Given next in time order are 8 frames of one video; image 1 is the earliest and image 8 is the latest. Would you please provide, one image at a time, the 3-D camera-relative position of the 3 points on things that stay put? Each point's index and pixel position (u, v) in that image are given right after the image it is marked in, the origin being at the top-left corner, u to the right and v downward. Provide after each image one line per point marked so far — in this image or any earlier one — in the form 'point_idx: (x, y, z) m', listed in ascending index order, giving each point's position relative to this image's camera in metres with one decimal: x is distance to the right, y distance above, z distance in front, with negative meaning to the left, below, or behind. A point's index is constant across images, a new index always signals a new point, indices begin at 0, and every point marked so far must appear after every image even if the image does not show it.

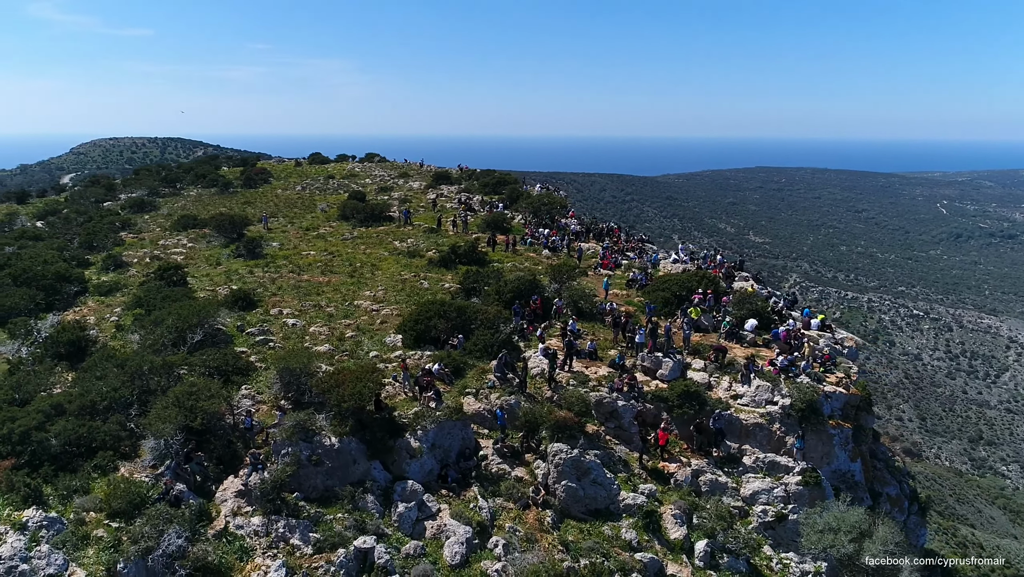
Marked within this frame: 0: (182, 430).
0: (-8.5, -3.6, +14.2) m
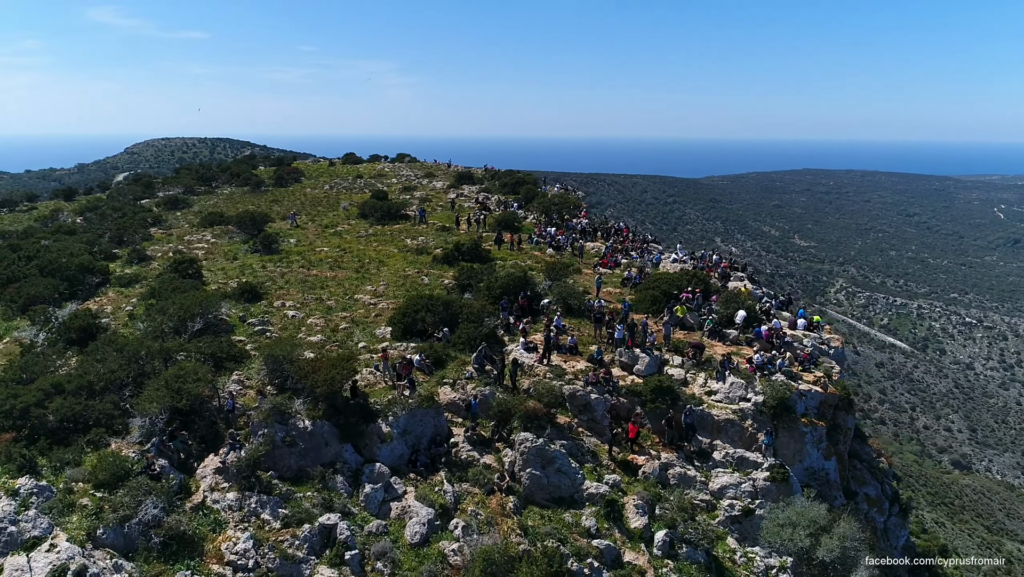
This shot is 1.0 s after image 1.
0: (-9.4, -3.3, +15.1) m
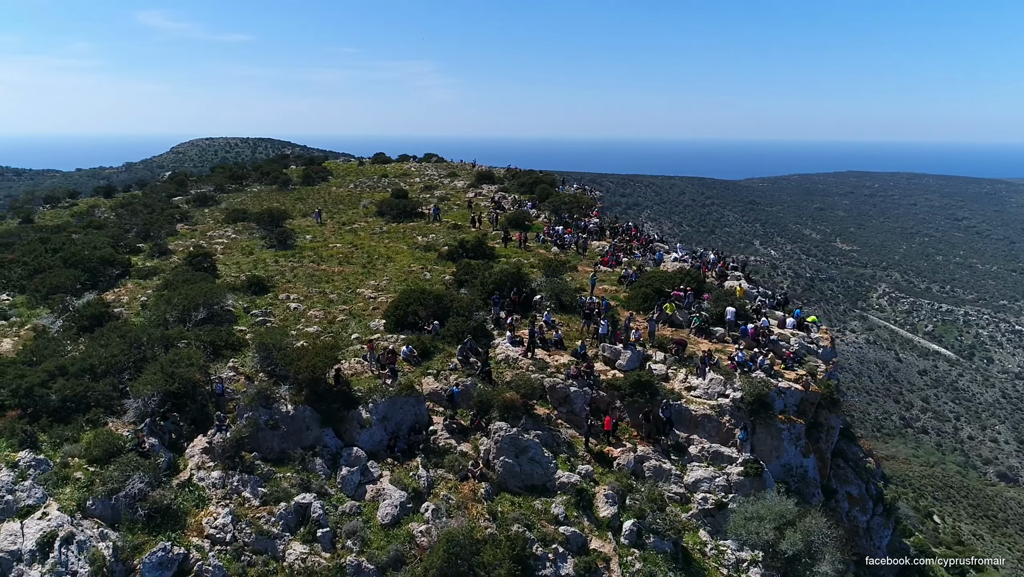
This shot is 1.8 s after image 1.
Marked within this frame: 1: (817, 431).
0: (-10.1, -3.0, +15.9) m
1: (+9.8, -4.6, +18.0) m
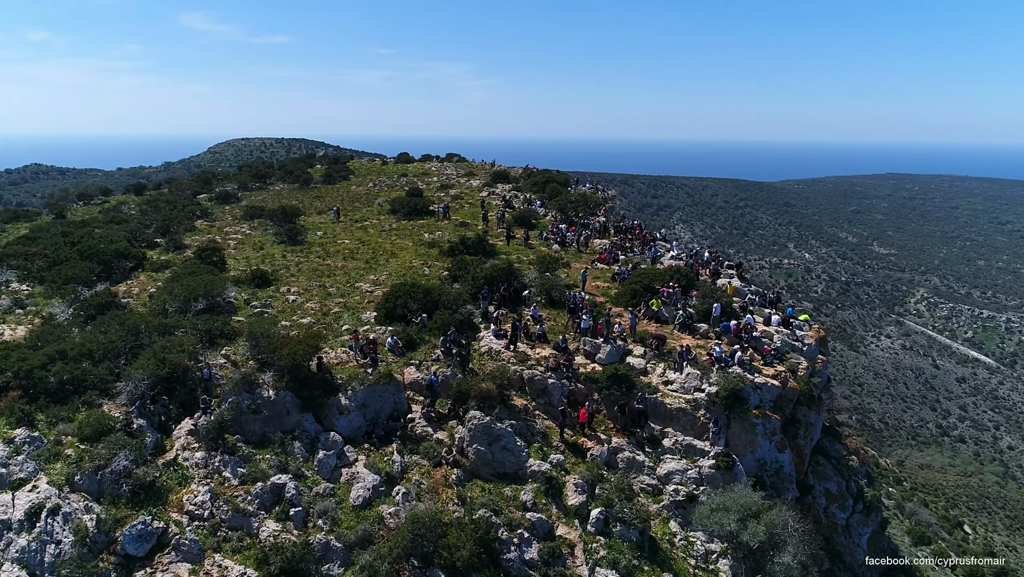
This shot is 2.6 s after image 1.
0: (-10.8, -2.7, +16.6) m
1: (+9.2, -4.5, +18.1) m
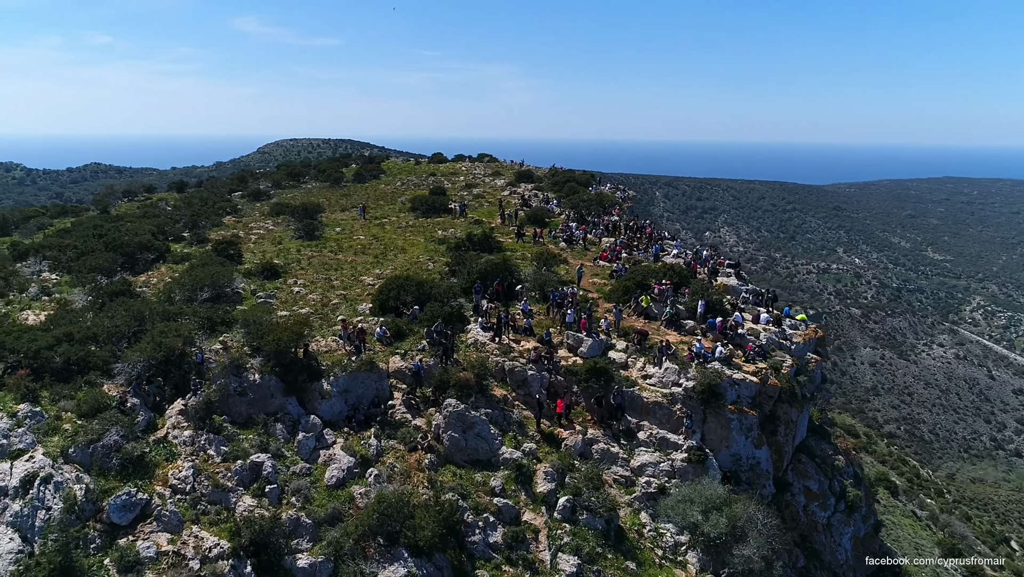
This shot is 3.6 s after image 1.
0: (-11.5, -2.3, +17.5) m
1: (+8.5, -4.4, +18.0) m
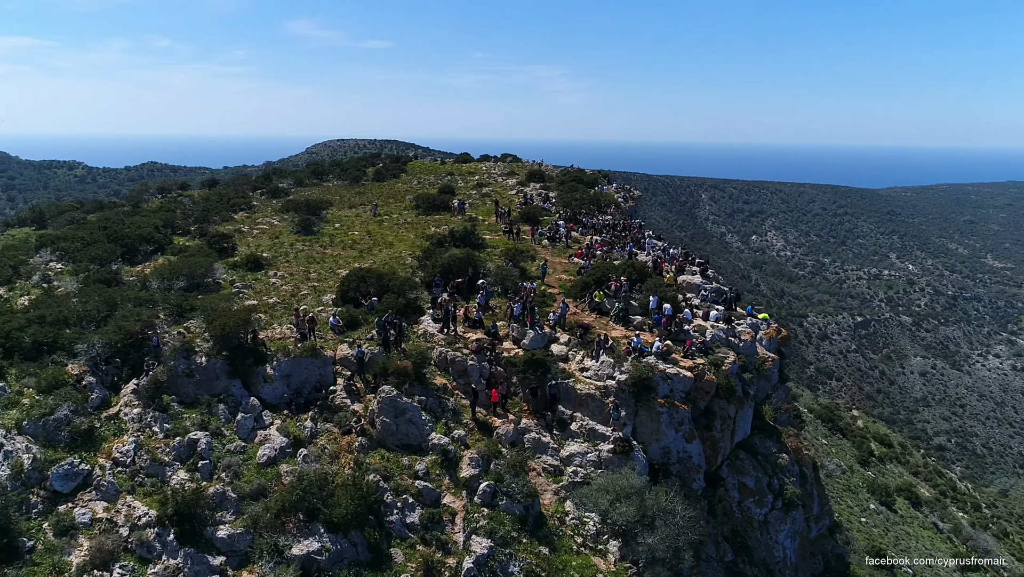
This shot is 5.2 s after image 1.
0: (-13.5, -1.8, +18.5) m
1: (+6.5, -4.3, +18.2) m
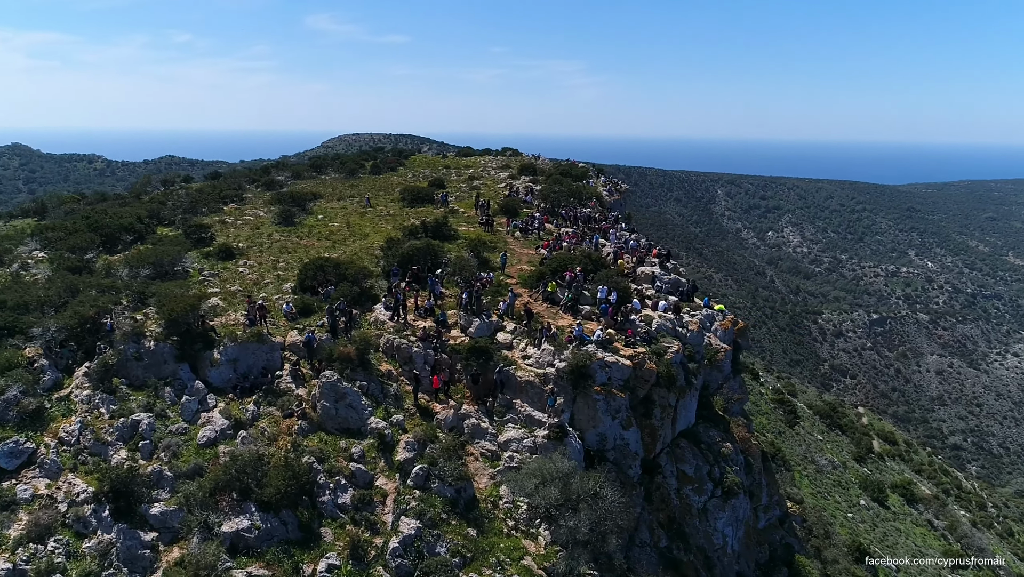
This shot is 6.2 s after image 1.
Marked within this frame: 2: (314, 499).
0: (-15.4, -1.3, +18.9) m
1: (+4.6, -4.0, +18.6) m
2: (-5.4, -5.7, +14.9) m
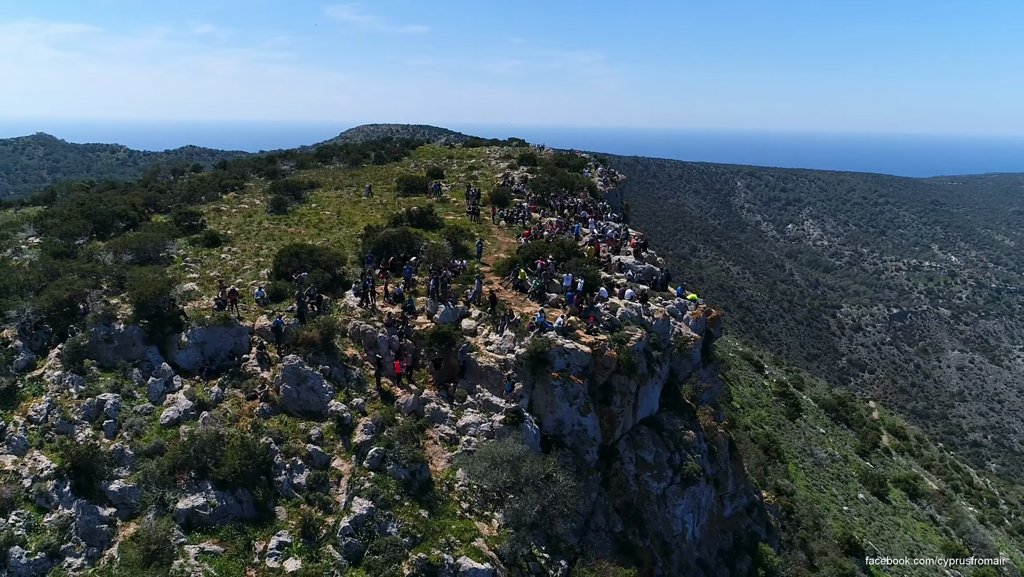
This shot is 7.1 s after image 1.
0: (-16.6, -0.7, +19.4) m
1: (+3.3, -3.6, +18.8) m
2: (-6.7, -5.2, +15.3) m
